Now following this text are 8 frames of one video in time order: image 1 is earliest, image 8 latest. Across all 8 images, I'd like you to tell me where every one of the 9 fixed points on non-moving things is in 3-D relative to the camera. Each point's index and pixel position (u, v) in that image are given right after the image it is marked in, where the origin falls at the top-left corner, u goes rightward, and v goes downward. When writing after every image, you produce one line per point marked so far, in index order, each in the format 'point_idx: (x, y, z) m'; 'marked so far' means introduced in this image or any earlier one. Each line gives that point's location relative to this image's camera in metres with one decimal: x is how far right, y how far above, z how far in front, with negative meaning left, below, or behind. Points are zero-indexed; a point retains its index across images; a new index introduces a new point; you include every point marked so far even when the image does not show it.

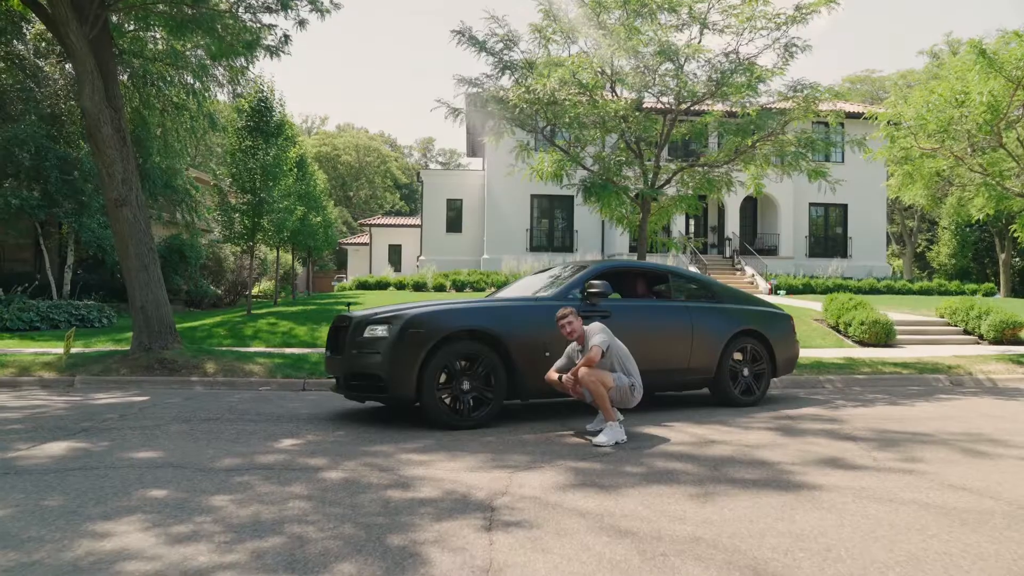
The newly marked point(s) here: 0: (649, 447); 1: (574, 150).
0: (+1.0, -1.2, +5.6) m
1: (+1.0, +2.2, +12.1) m
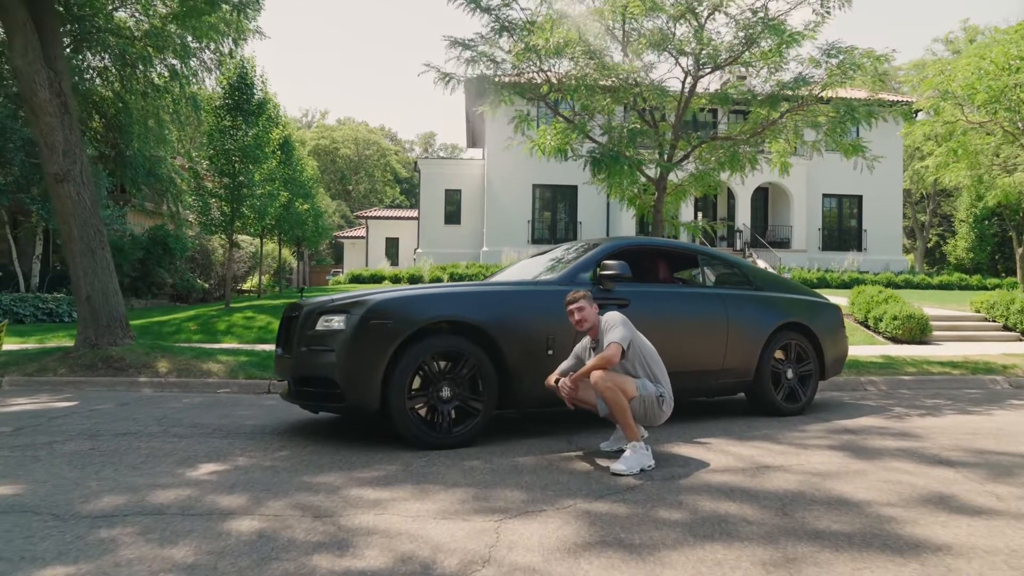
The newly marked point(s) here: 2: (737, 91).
0: (+1.0, -1.1, +4.2) m
1: (+1.0, +2.4, +10.7) m
2: (+3.2, +3.0, +11.2) m
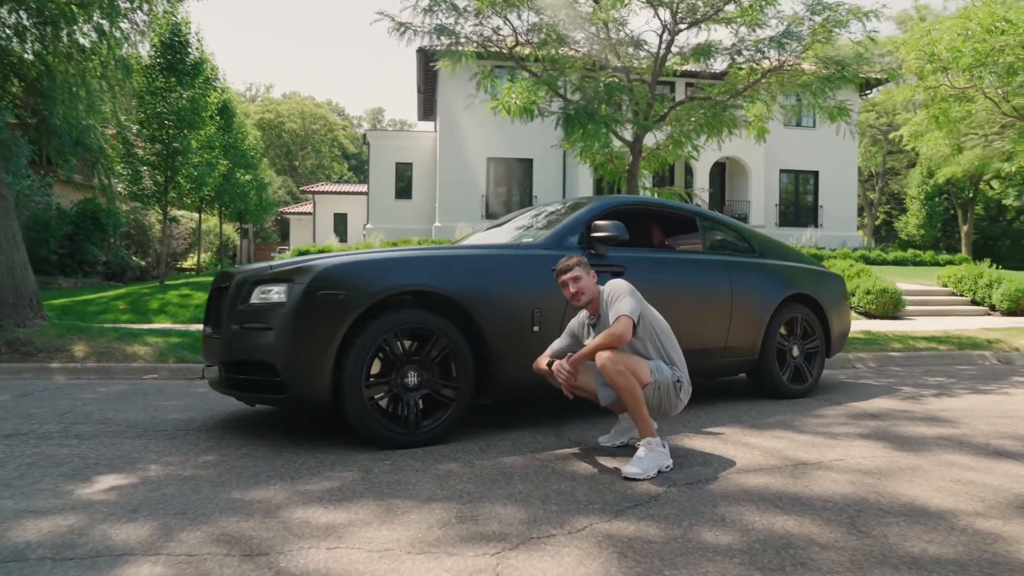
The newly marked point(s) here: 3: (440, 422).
0: (+0.9, -0.9, +3.5) m
1: (+0.5, +2.8, +9.8) m
2: (+2.7, +3.3, +10.4) m
3: (-0.4, -0.7, +4.1) m
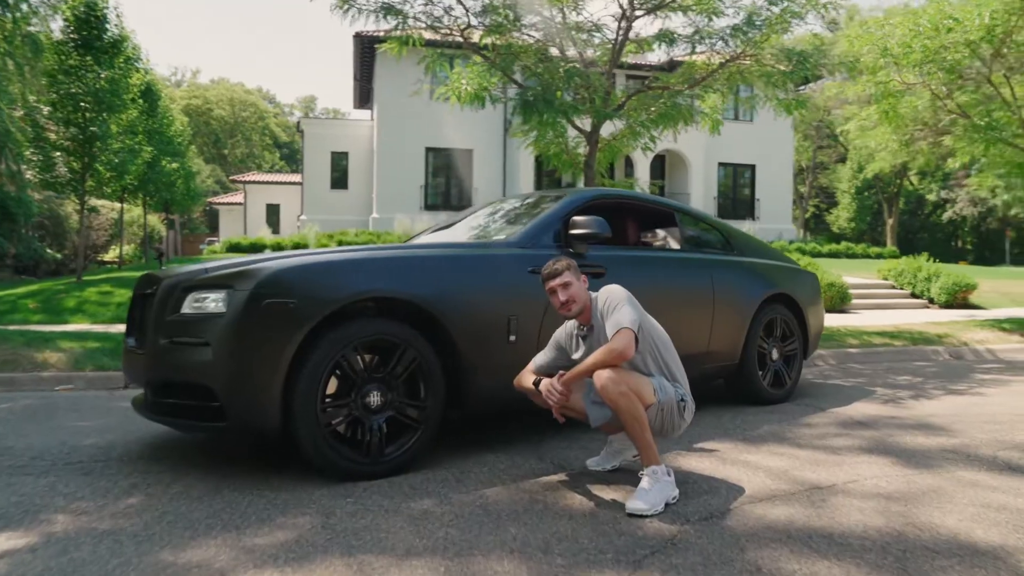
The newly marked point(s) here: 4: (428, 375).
0: (+0.9, -0.9, +3.0) m
1: (-0.1, +2.8, +9.3) m
2: (+2.0, +3.4, +10.1) m
3: (-0.5, -0.8, +3.6) m
4: (-0.4, -0.4, +3.6) m
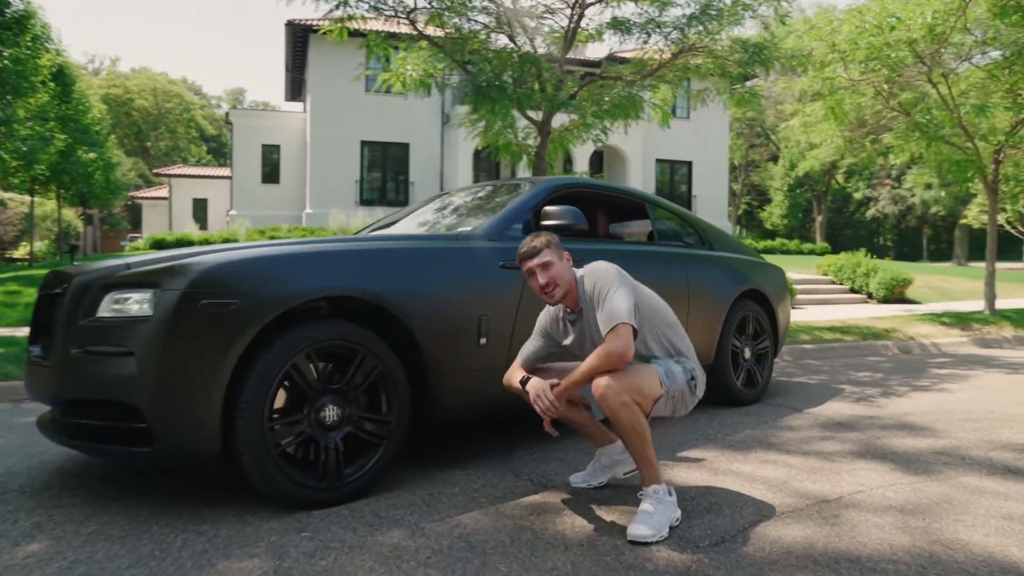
0: (+0.8, -0.9, +2.7) m
1: (-0.7, +2.8, +8.8) m
2: (+1.3, +3.5, +9.8) m
3: (-0.6, -0.8, +3.1) m
4: (-0.5, -0.4, +3.2) m
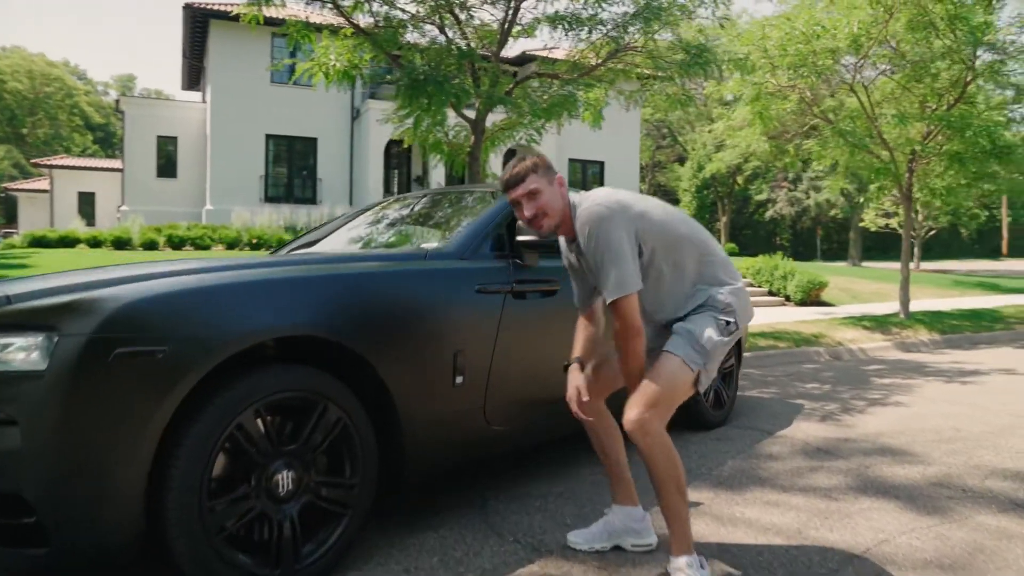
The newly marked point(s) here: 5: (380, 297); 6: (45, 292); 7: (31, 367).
0: (+0.8, -1.0, +2.3) m
1: (-1.5, +2.7, +8.2) m
2: (+0.5, +3.4, +9.4) m
3: (-0.6, -0.9, +2.5) m
4: (-0.5, -0.5, +2.6) m
5: (-0.5, 0.0, +2.8) m
6: (-1.4, 0.0, +2.3) m
7: (-1.4, -0.2, +2.1) m
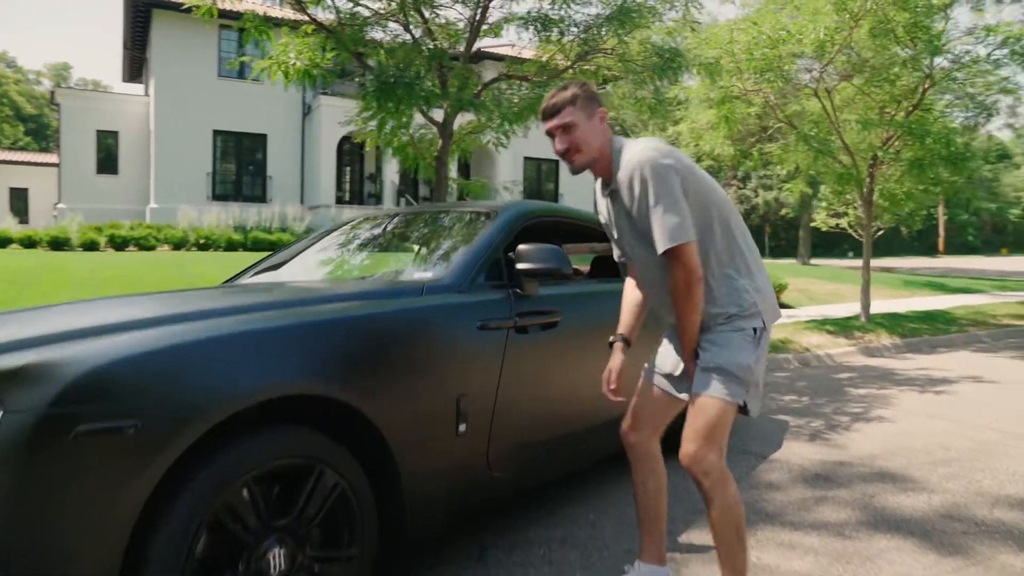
0: (+0.9, -1.2, +2.1) m
1: (-1.8, +2.6, +7.8) m
2: (+0.1, +3.3, +9.1) m
3: (-0.6, -1.0, +2.2) m
4: (-0.5, -0.7, +2.3) m
5: (-0.5, -0.2, +2.5) m
6: (-1.3, -0.2, +1.9) m
7: (-1.3, -0.4, +1.7) m
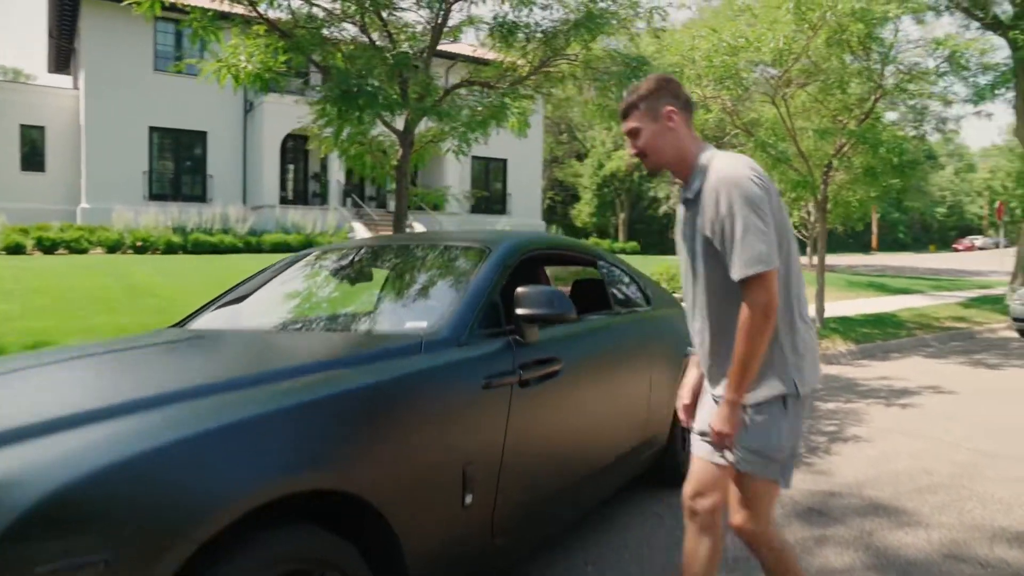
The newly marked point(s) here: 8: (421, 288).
0: (+1.0, -1.3, +1.9) m
1: (-2.1, +2.5, +7.4) m
2: (-0.4, +3.1, +8.9) m
3: (-0.5, -1.2, +2.0) m
4: (-0.4, -0.9, +2.0) m
5: (-0.4, -0.4, +2.2) m
6: (-1.2, -0.3, +1.5) m
7: (-1.2, -0.6, +1.4) m
8: (-0.3, 0.0, +3.1) m
